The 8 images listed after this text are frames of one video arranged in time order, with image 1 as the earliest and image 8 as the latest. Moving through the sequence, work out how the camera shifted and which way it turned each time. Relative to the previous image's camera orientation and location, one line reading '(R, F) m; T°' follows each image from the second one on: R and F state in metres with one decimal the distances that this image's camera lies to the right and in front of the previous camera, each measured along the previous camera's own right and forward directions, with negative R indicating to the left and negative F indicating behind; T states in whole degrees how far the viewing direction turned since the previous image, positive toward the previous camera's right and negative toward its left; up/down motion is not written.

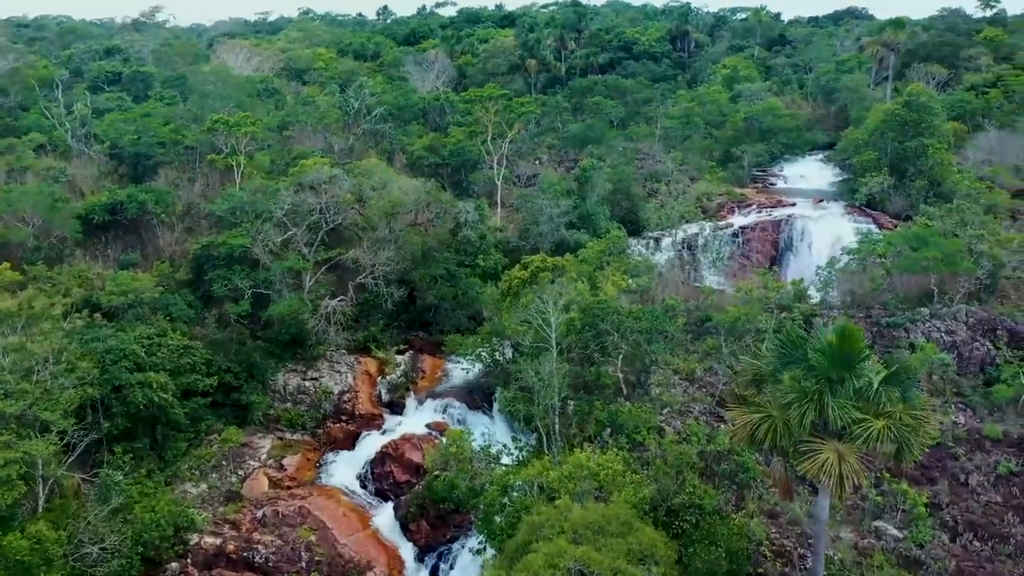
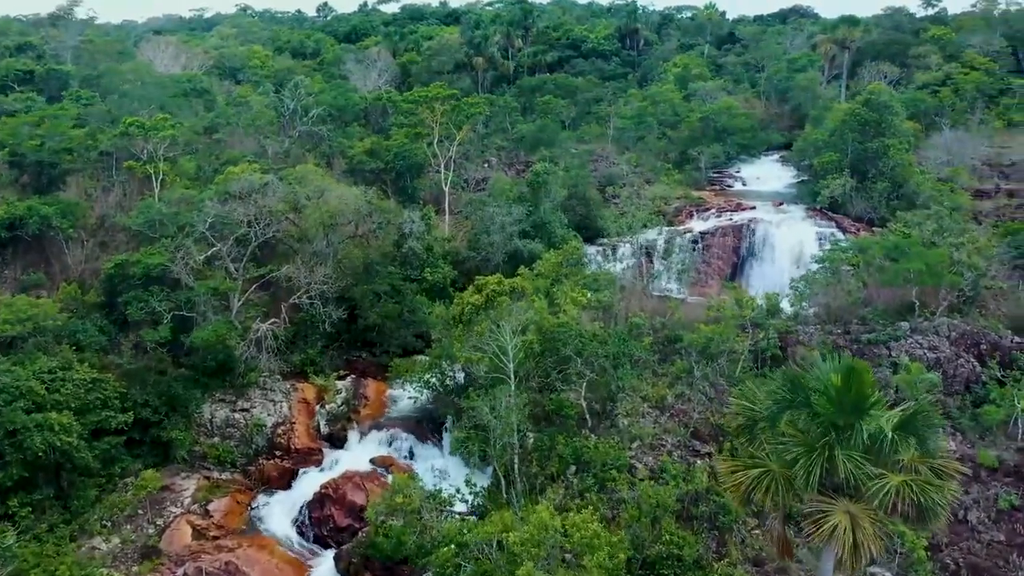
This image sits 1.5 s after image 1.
(0.0, +2.2) m; +4°
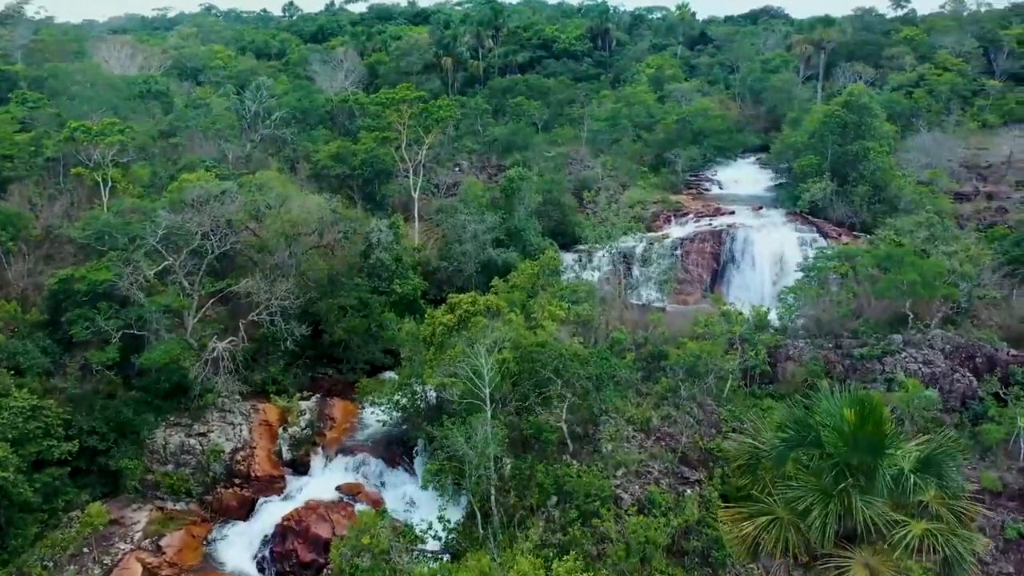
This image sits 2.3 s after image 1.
(0.0, +1.3) m; +2°
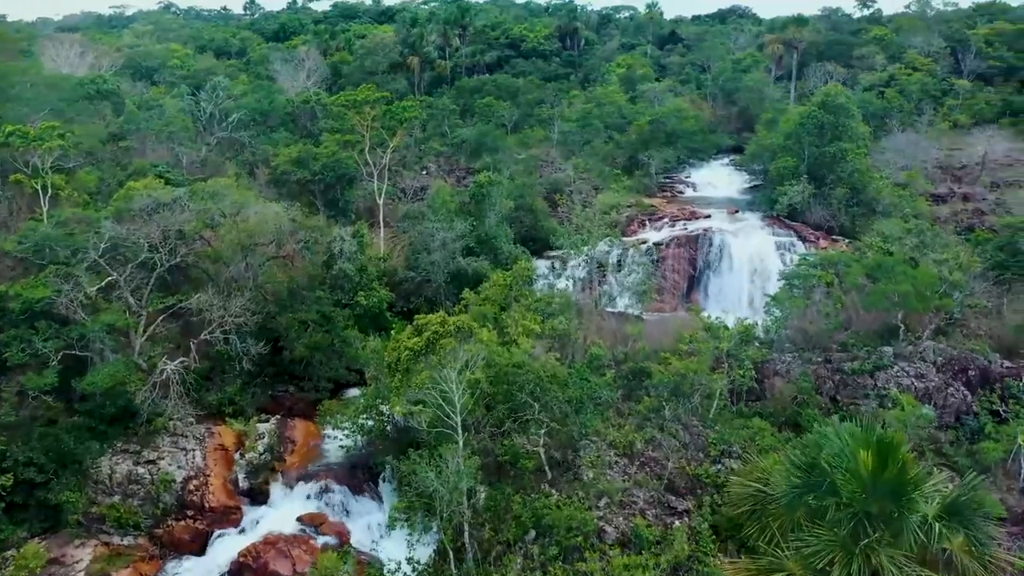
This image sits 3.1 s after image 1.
(0.0, +1.3) m; +2°
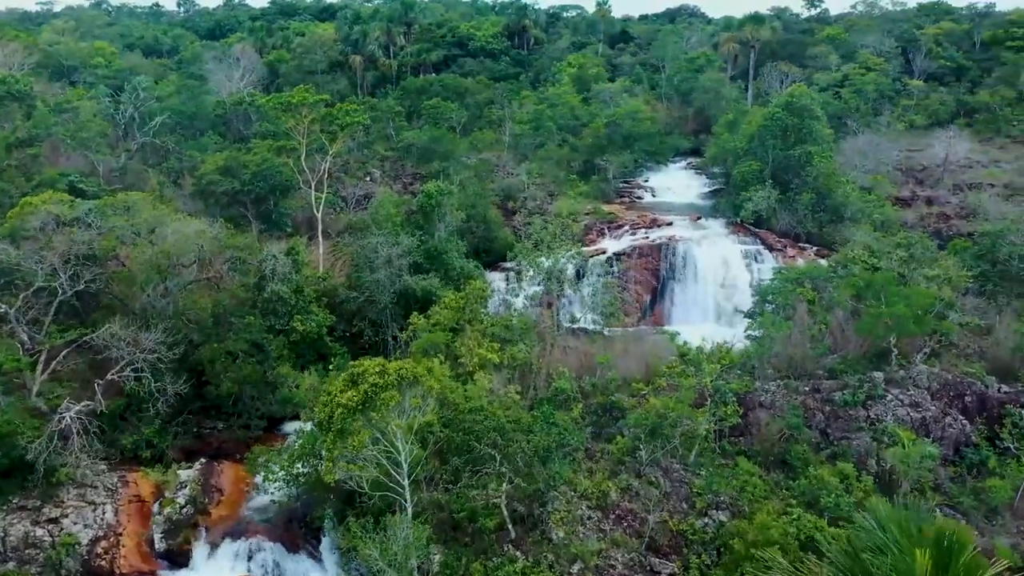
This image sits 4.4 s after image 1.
(-0.1, +2.2) m; +4°
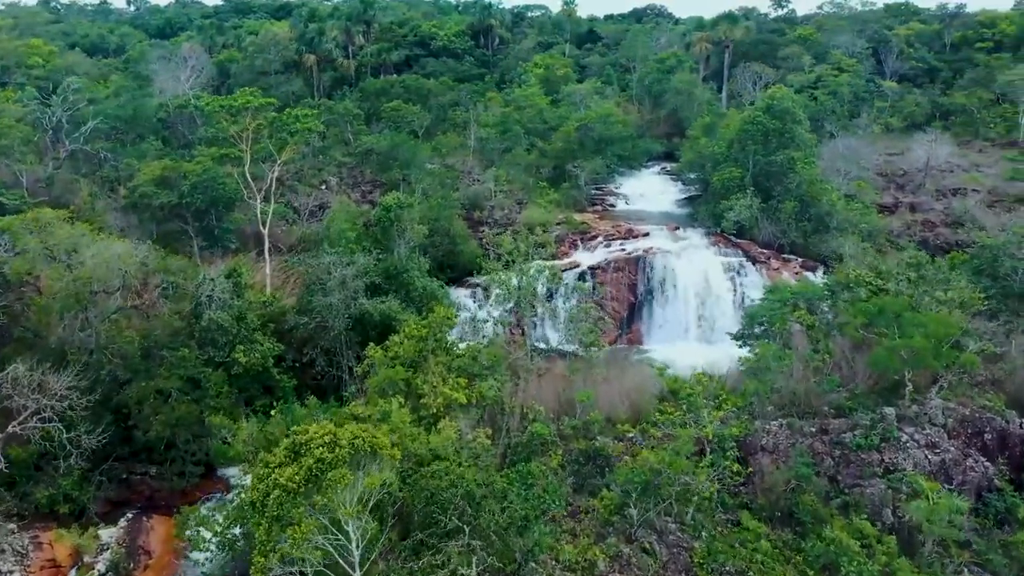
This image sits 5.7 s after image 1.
(0.0, +2.1) m; +3°
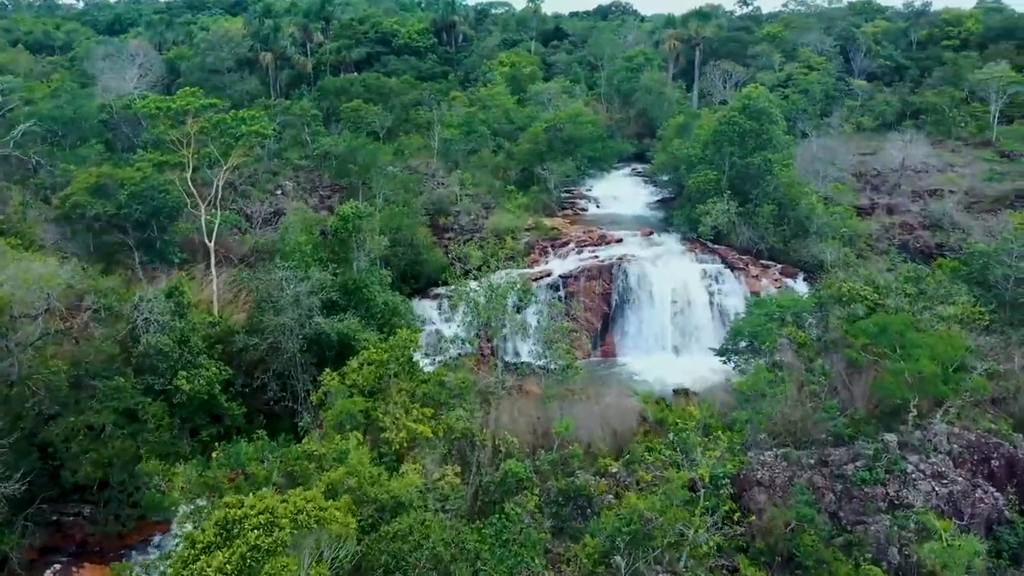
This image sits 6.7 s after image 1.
(0.0, +1.5) m; +3°
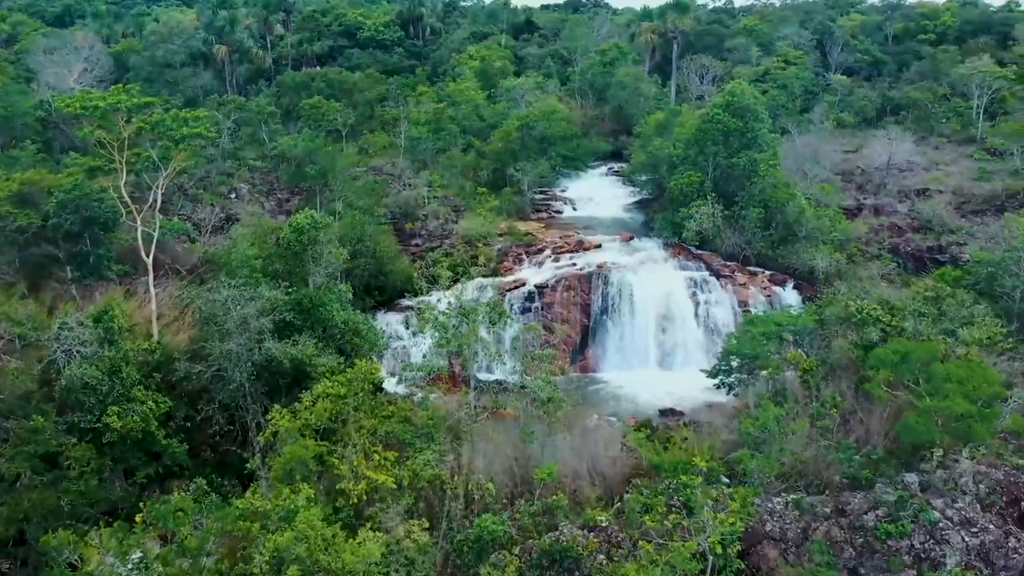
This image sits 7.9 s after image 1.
(0.0, +1.8) m; +2°
